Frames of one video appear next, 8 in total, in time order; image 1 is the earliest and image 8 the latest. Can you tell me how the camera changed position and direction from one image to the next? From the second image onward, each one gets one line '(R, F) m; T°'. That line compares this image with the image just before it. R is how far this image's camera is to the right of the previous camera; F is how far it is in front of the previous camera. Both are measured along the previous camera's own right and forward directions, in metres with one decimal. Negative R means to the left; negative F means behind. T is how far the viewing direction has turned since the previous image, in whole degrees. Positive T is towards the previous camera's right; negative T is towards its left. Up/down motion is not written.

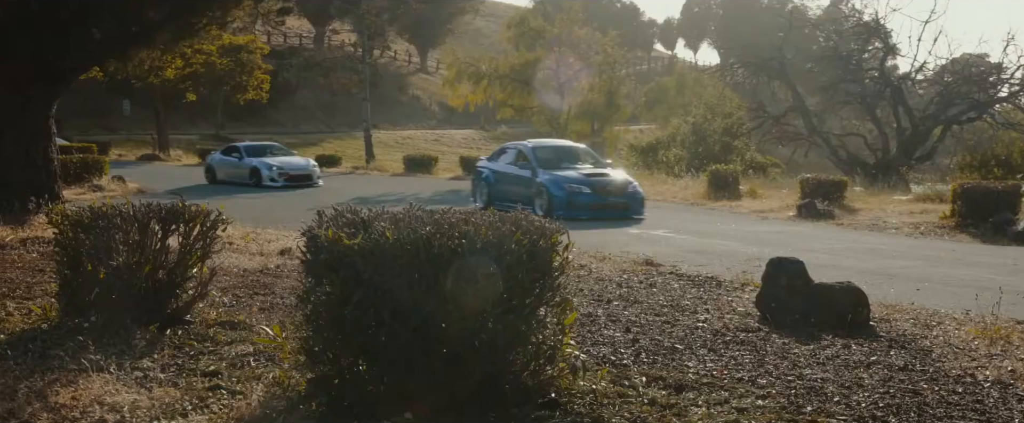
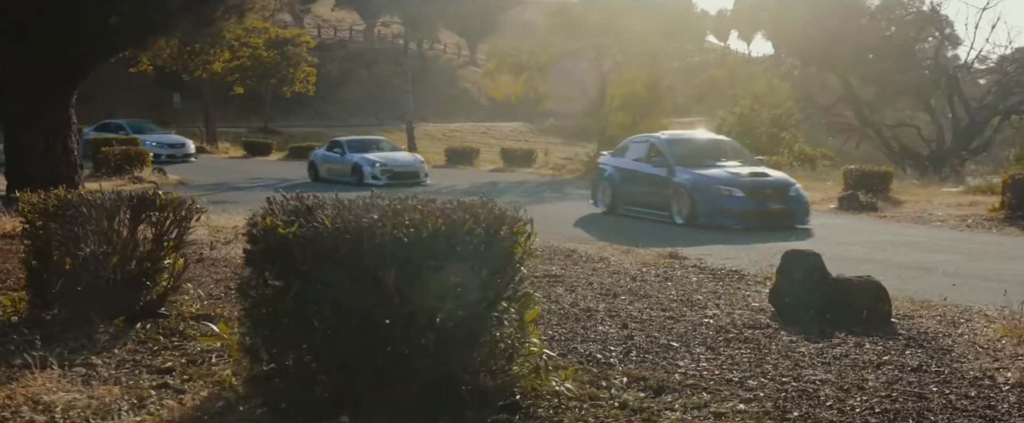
(+0.3, +0.3) m; -3°
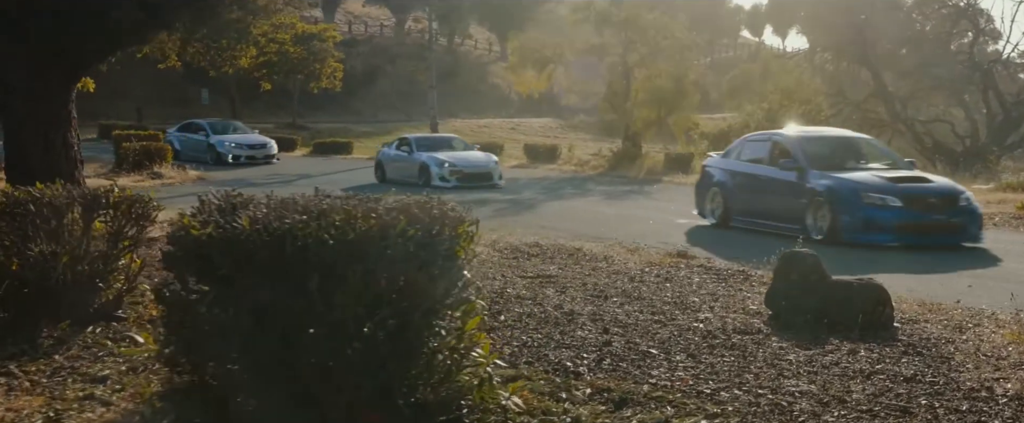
(+0.3, +0.3) m; -2°
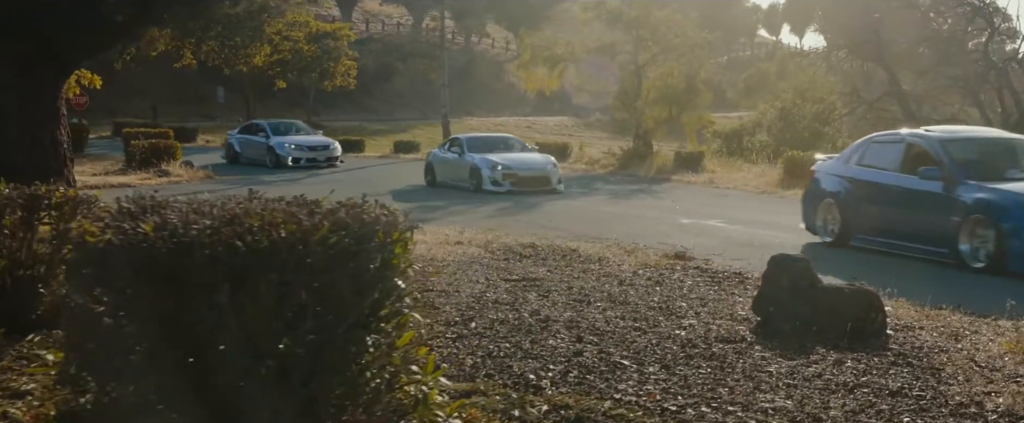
(+0.3, +0.3) m; -1°
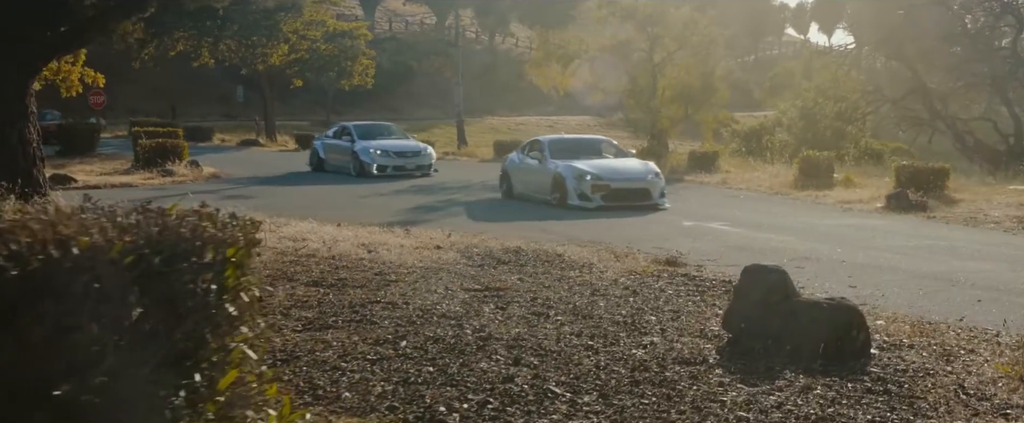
(+0.5, +0.6) m; -1°
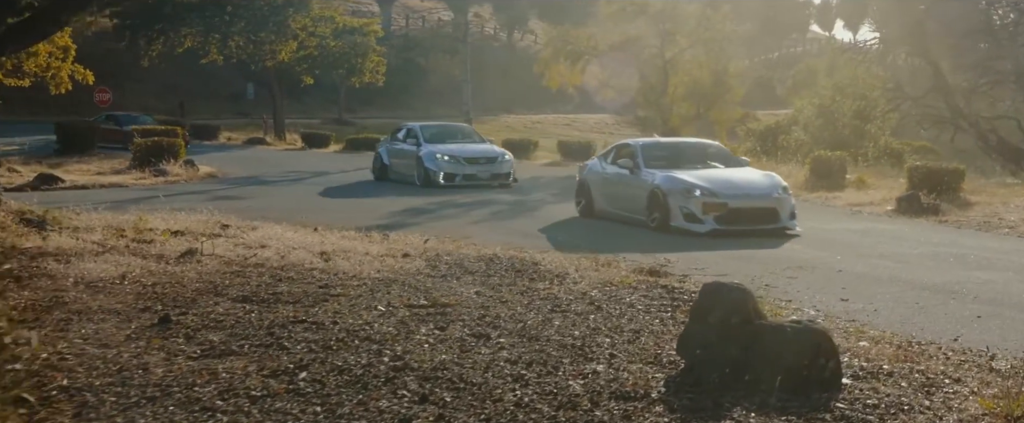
(+0.5, +0.7) m; -1°
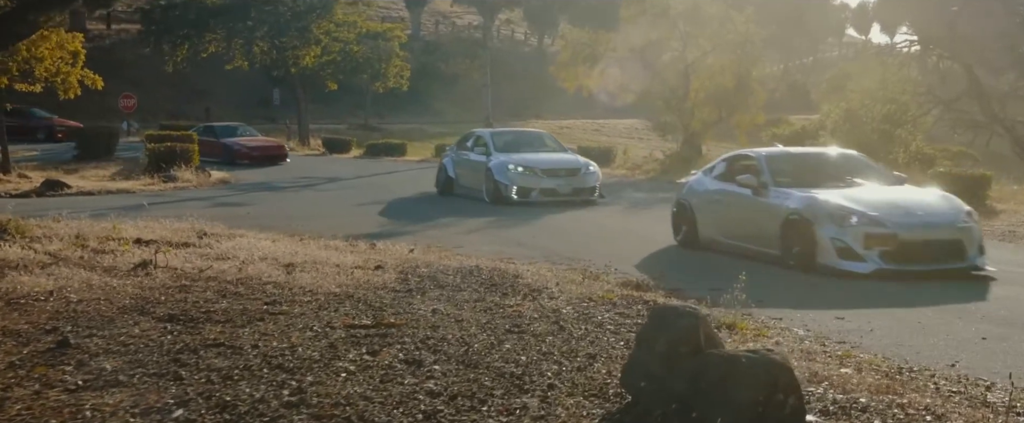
(+0.5, +0.6) m; -2°
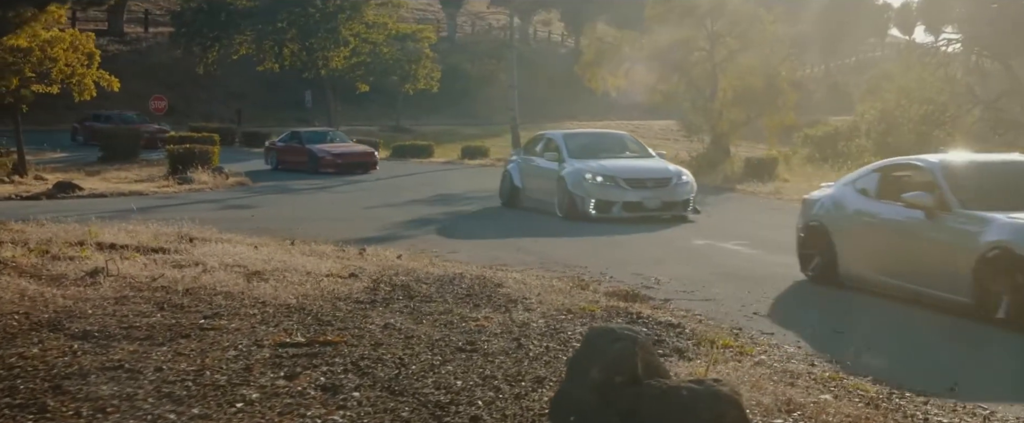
(+0.5, +0.7) m; -2°
